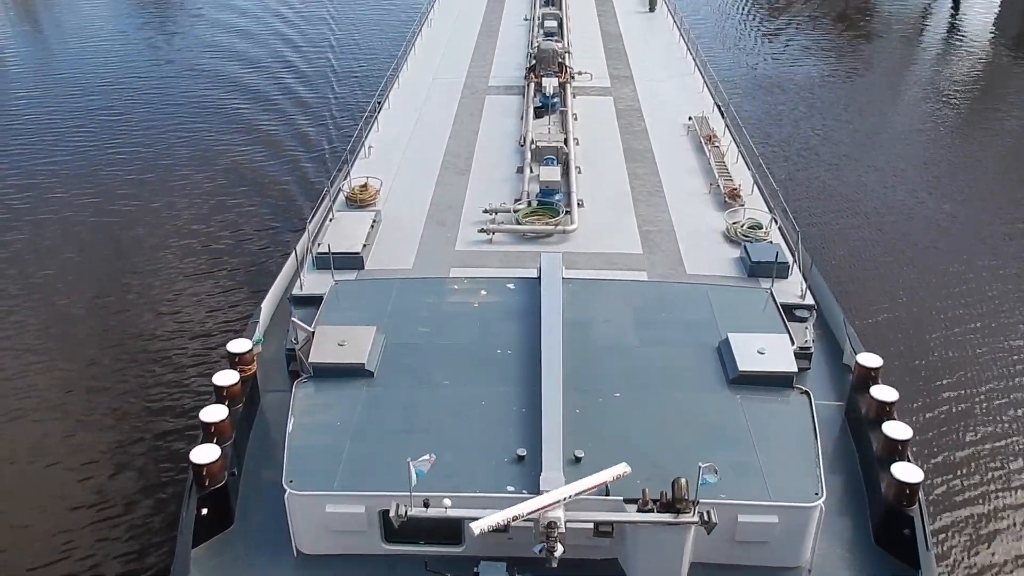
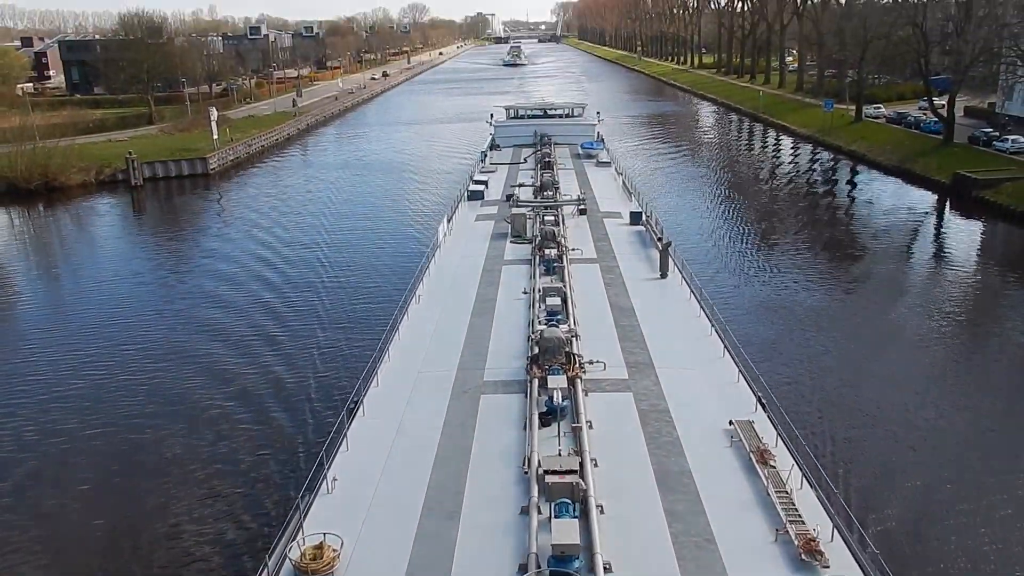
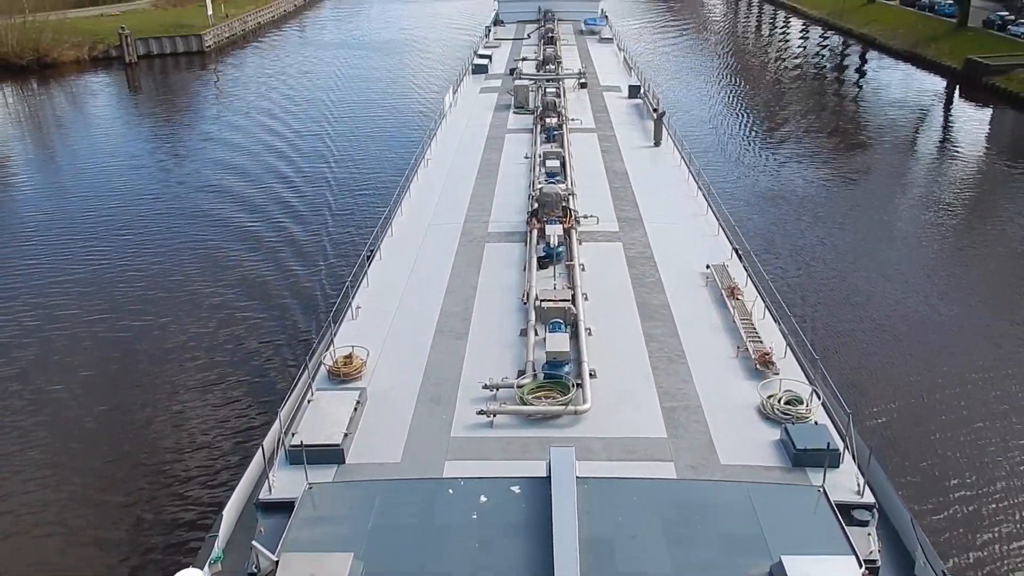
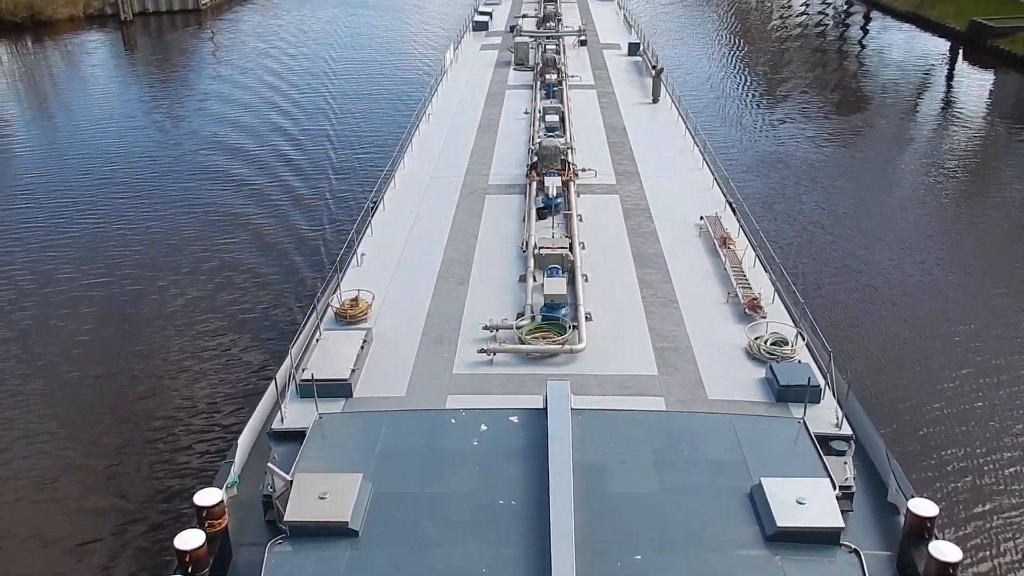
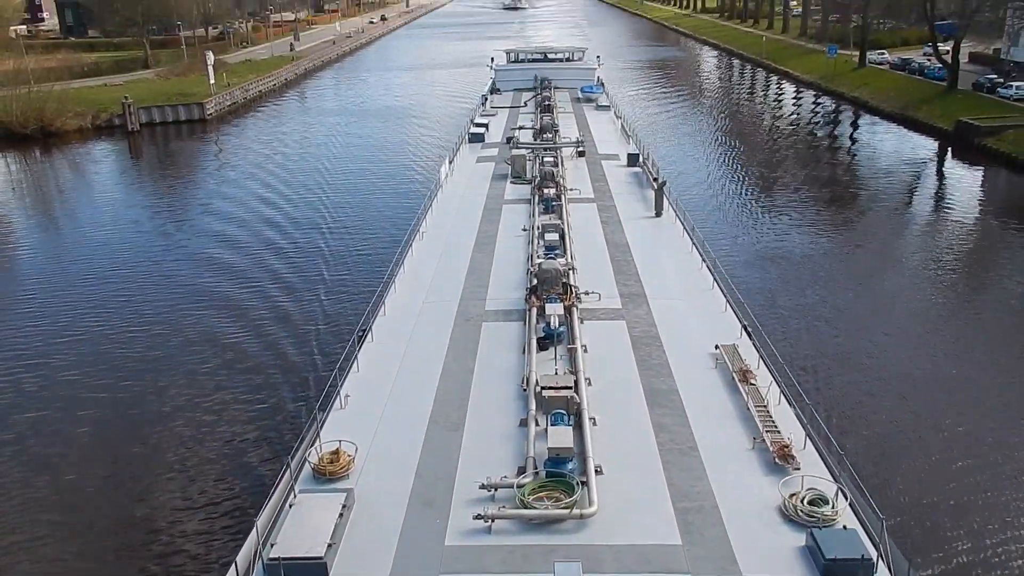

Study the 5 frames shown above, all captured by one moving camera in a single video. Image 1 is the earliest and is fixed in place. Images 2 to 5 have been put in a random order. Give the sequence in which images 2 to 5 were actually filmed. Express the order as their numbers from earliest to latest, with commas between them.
4, 3, 5, 2
